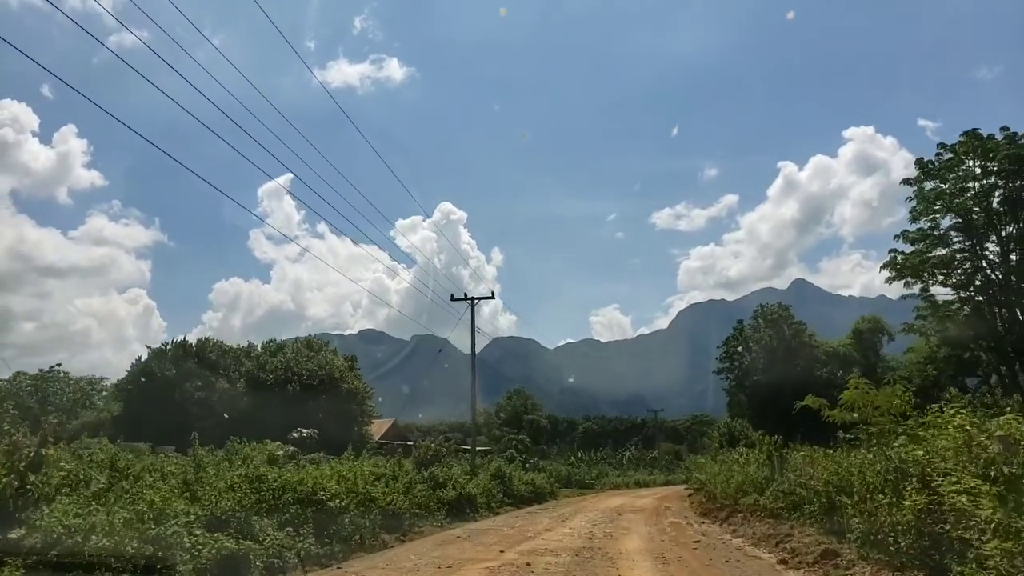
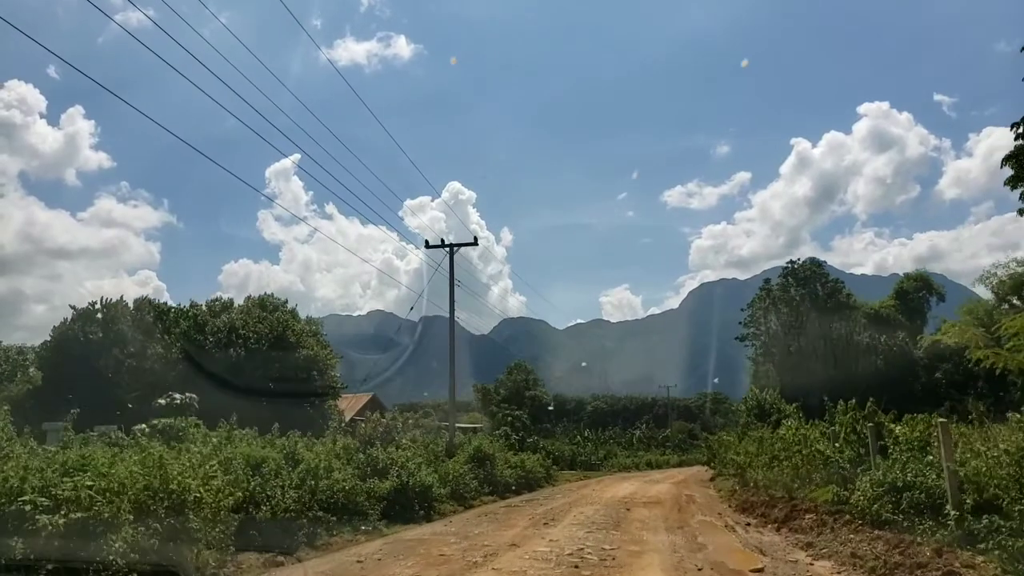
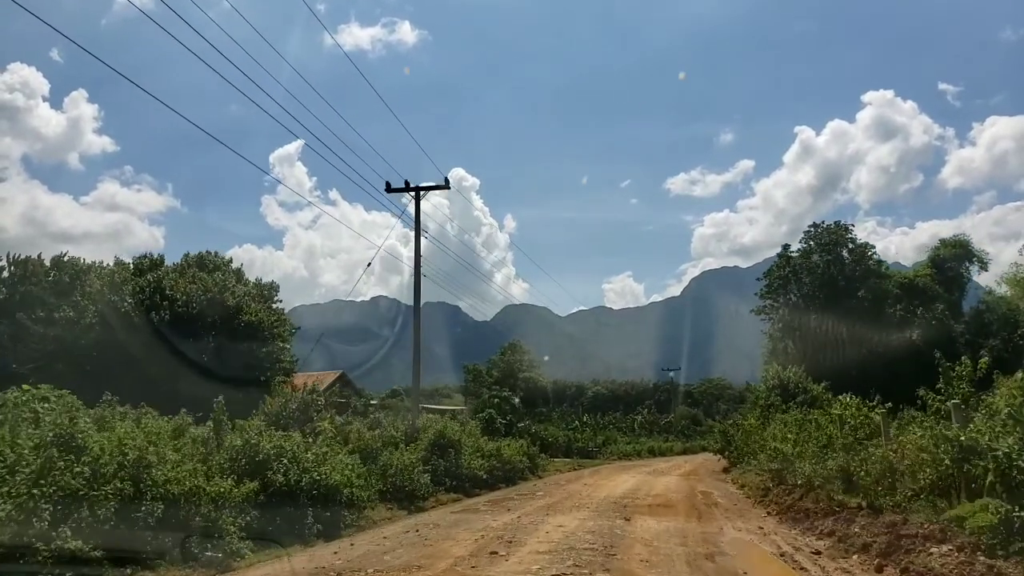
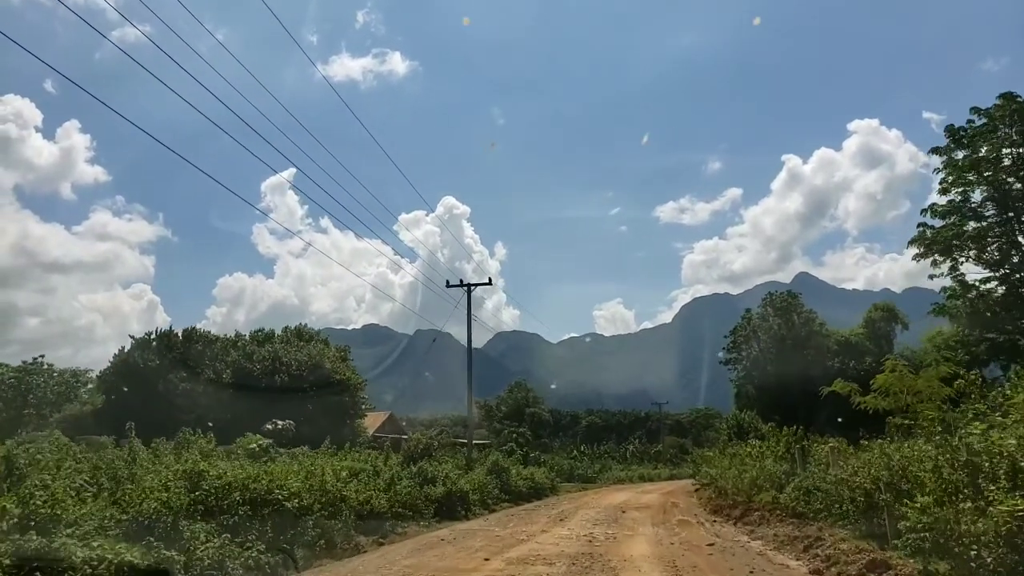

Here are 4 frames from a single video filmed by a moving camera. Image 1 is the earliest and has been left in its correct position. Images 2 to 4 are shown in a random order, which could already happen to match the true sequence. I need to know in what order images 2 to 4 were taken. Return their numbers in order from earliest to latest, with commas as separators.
4, 2, 3
